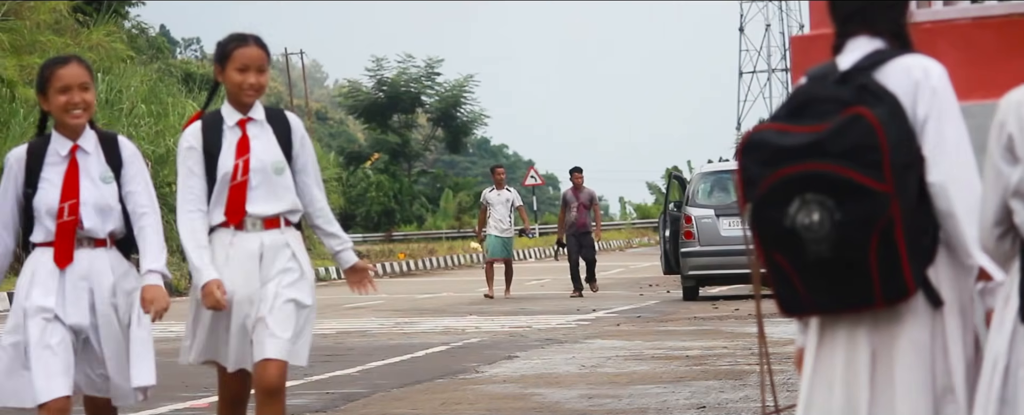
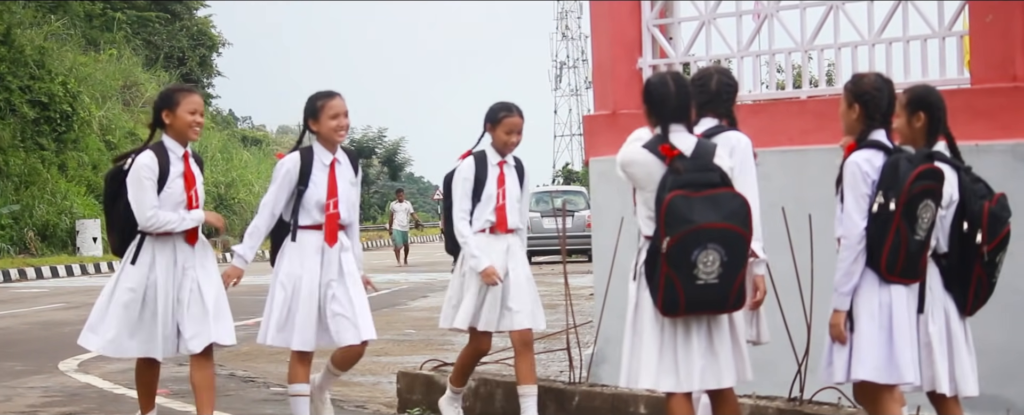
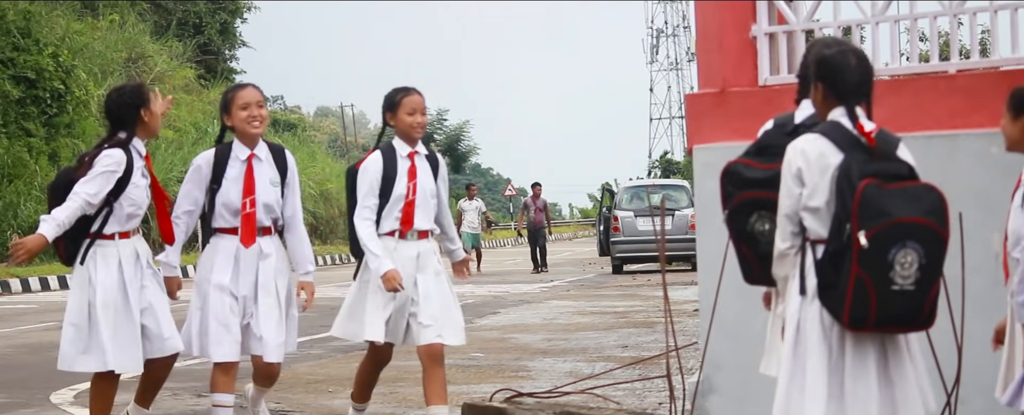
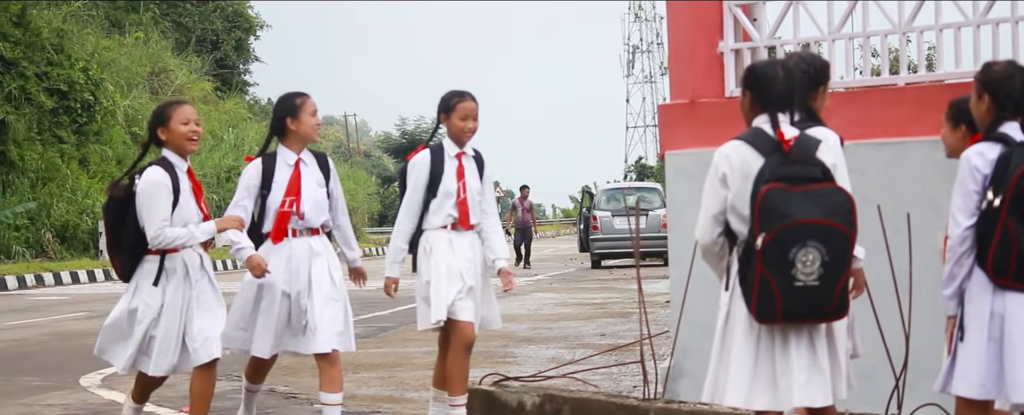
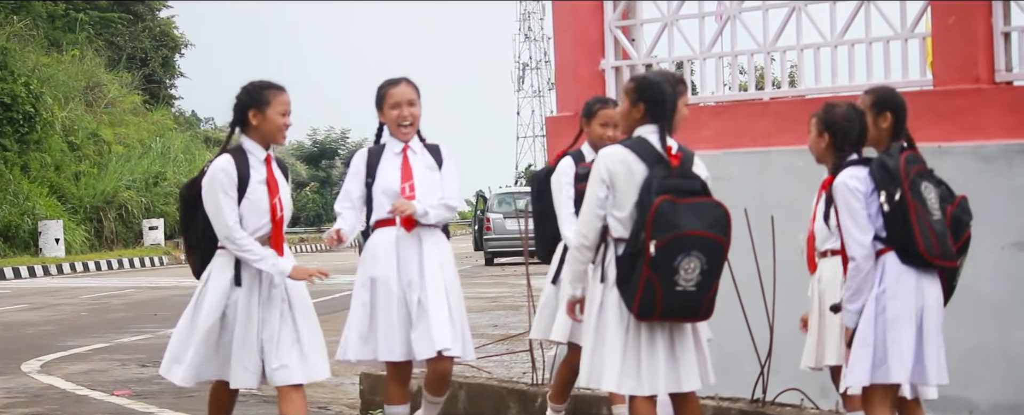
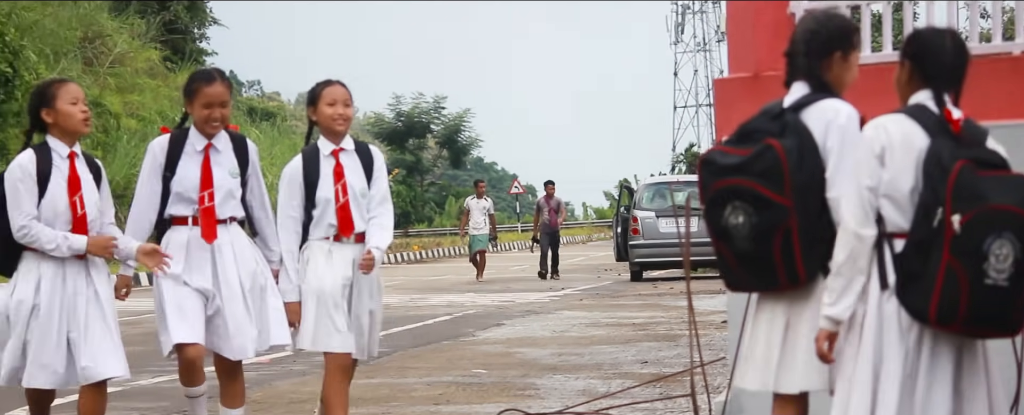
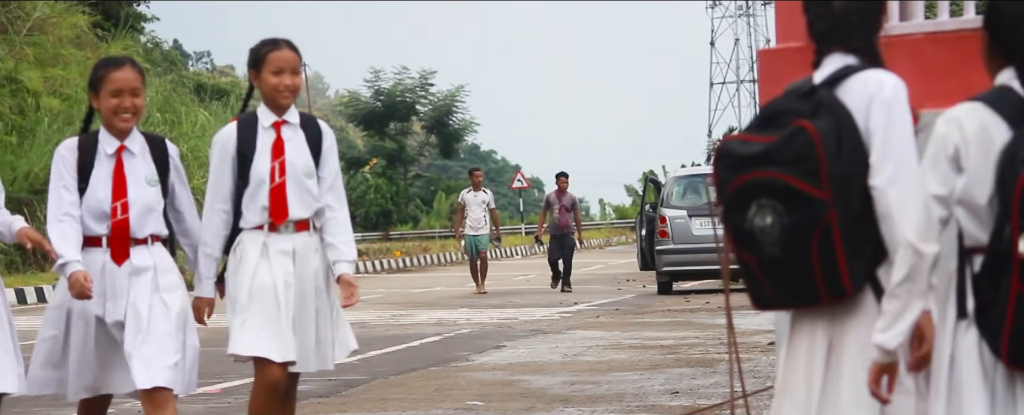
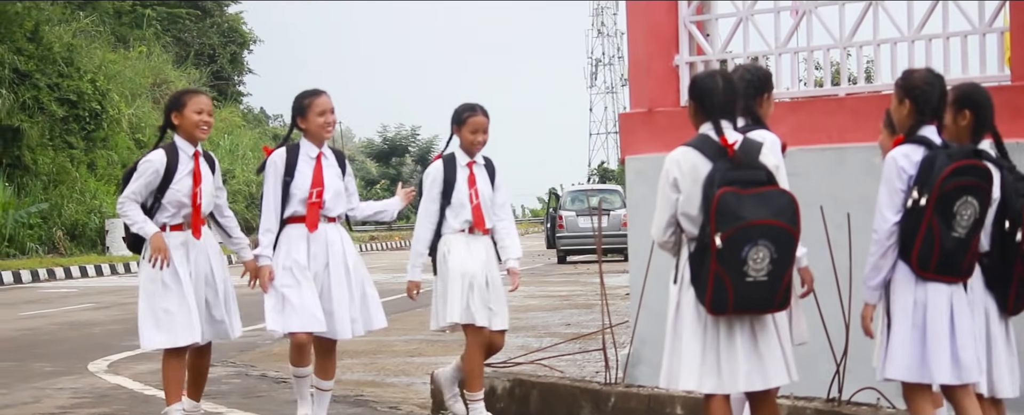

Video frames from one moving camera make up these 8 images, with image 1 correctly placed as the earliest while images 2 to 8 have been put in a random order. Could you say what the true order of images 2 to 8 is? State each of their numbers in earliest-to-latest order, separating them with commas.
7, 6, 3, 4, 8, 2, 5
